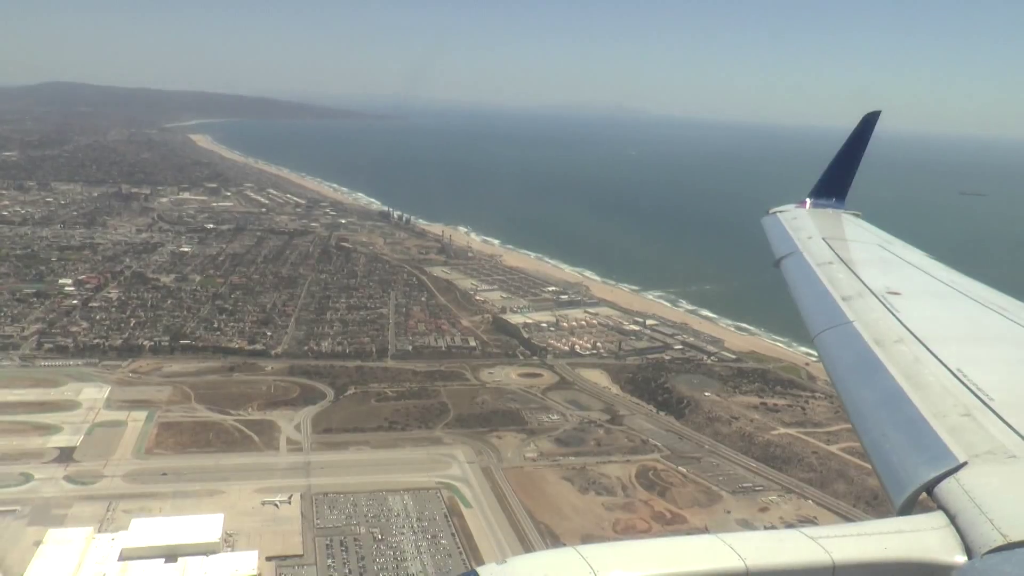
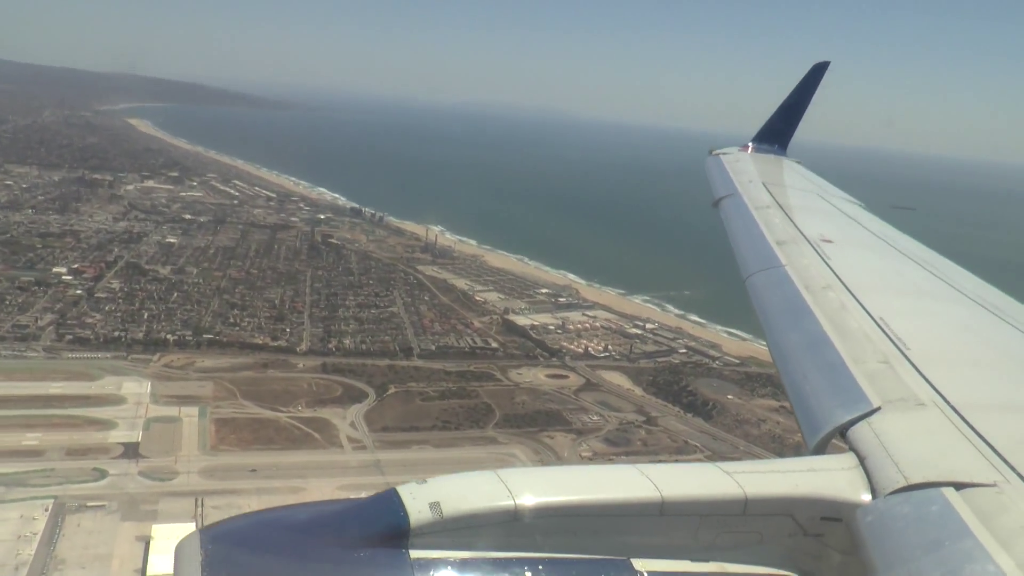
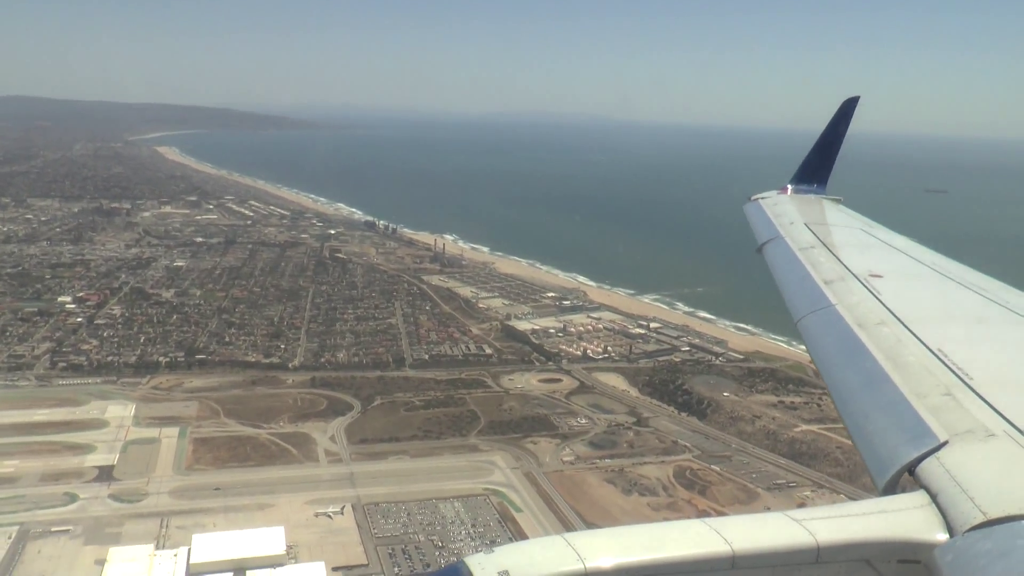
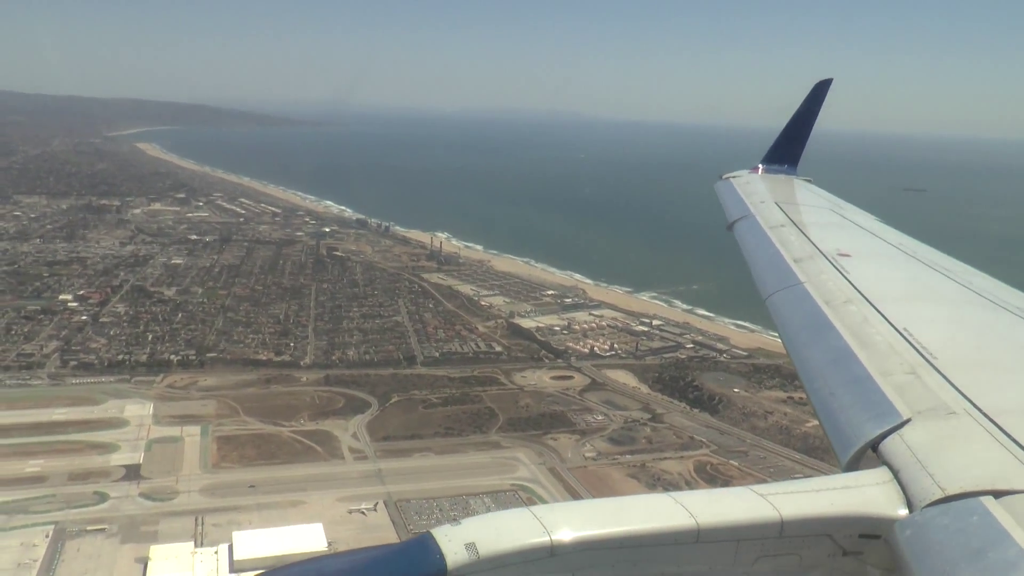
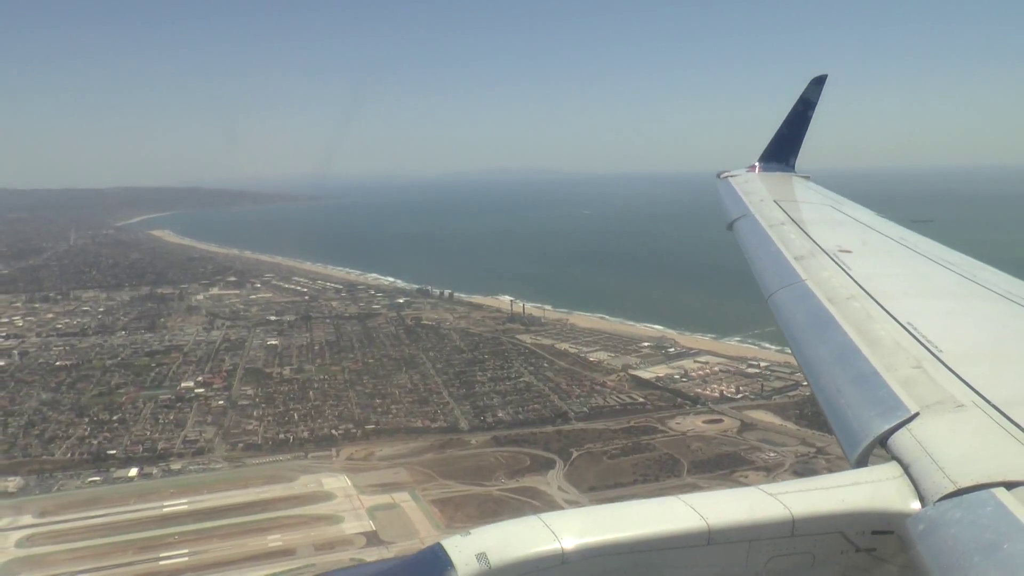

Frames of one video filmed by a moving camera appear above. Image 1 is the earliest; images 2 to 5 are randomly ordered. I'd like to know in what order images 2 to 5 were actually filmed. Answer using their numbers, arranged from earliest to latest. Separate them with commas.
3, 4, 2, 5
